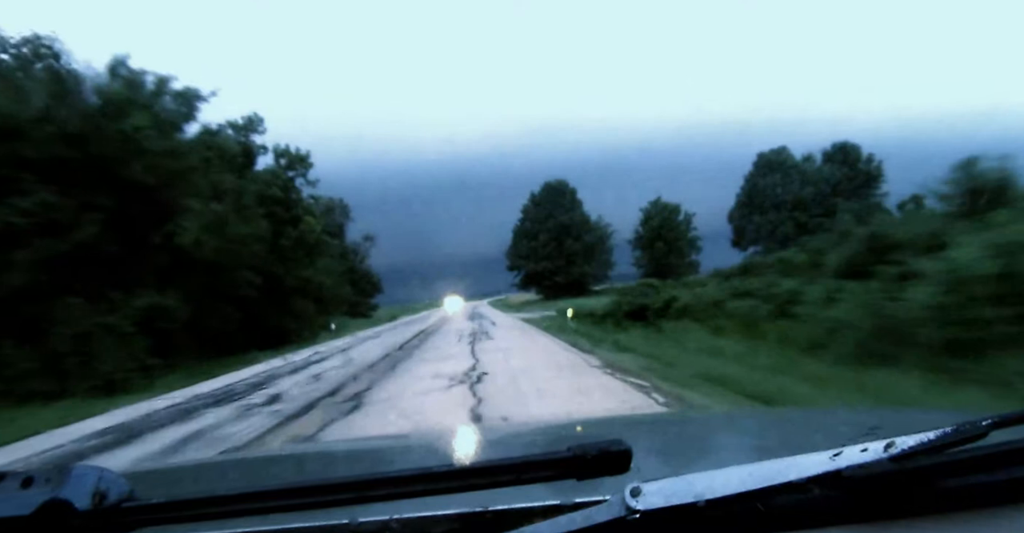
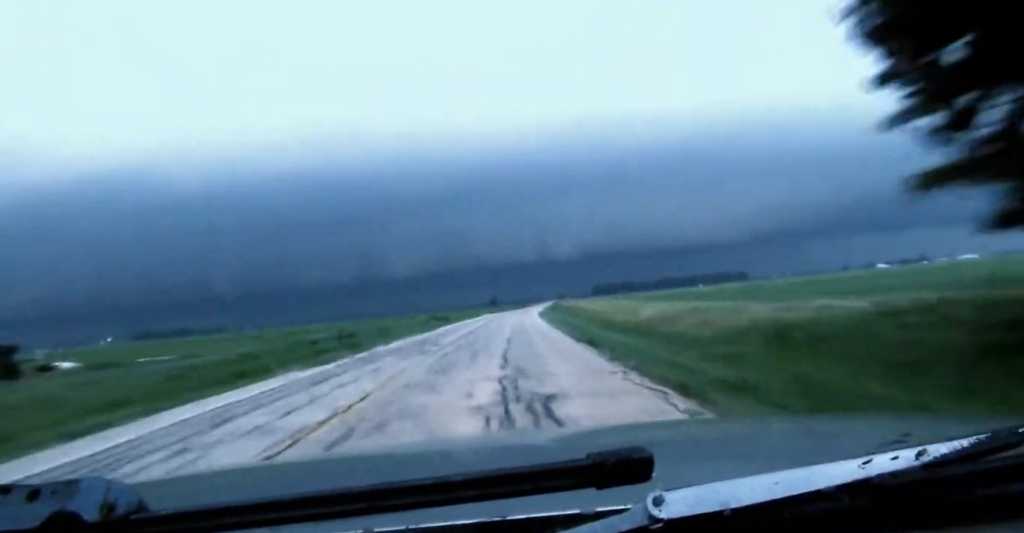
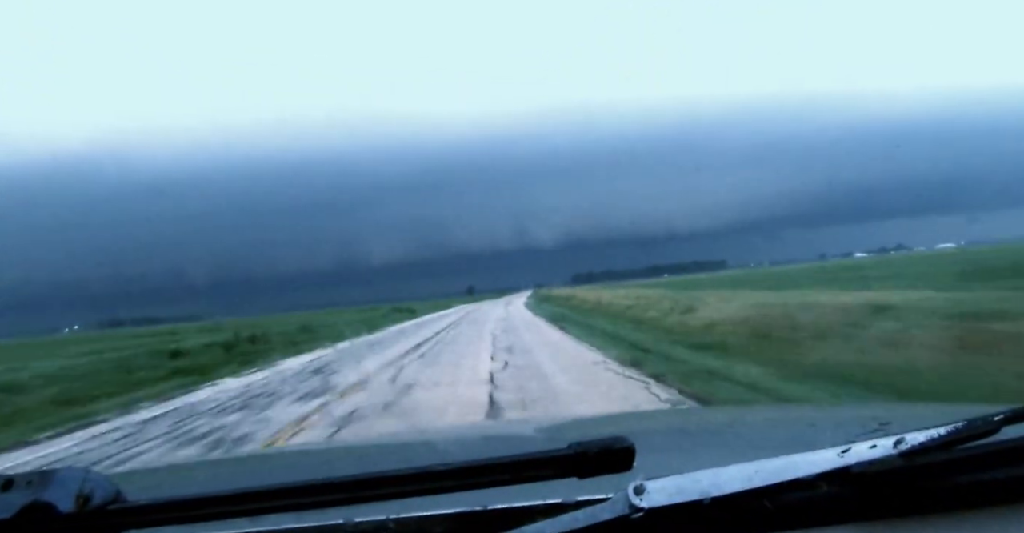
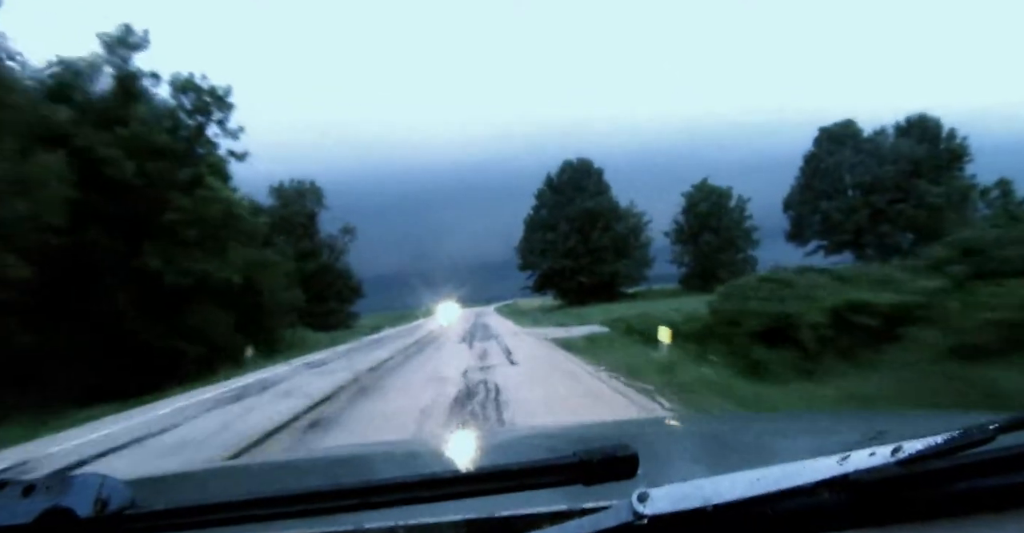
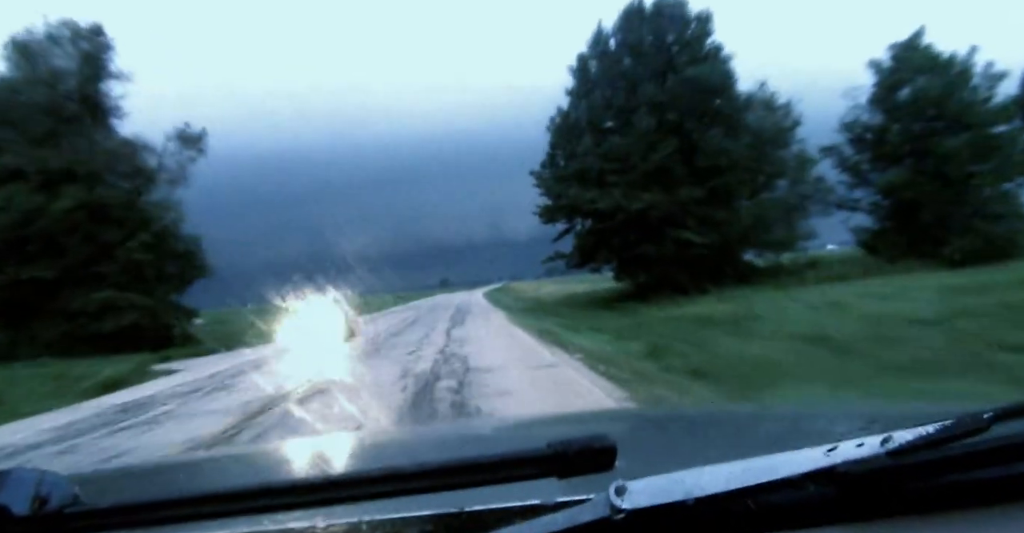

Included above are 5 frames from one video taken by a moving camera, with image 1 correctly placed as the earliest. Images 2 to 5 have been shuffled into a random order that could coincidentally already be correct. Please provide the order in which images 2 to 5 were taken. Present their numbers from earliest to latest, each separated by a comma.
4, 5, 2, 3
